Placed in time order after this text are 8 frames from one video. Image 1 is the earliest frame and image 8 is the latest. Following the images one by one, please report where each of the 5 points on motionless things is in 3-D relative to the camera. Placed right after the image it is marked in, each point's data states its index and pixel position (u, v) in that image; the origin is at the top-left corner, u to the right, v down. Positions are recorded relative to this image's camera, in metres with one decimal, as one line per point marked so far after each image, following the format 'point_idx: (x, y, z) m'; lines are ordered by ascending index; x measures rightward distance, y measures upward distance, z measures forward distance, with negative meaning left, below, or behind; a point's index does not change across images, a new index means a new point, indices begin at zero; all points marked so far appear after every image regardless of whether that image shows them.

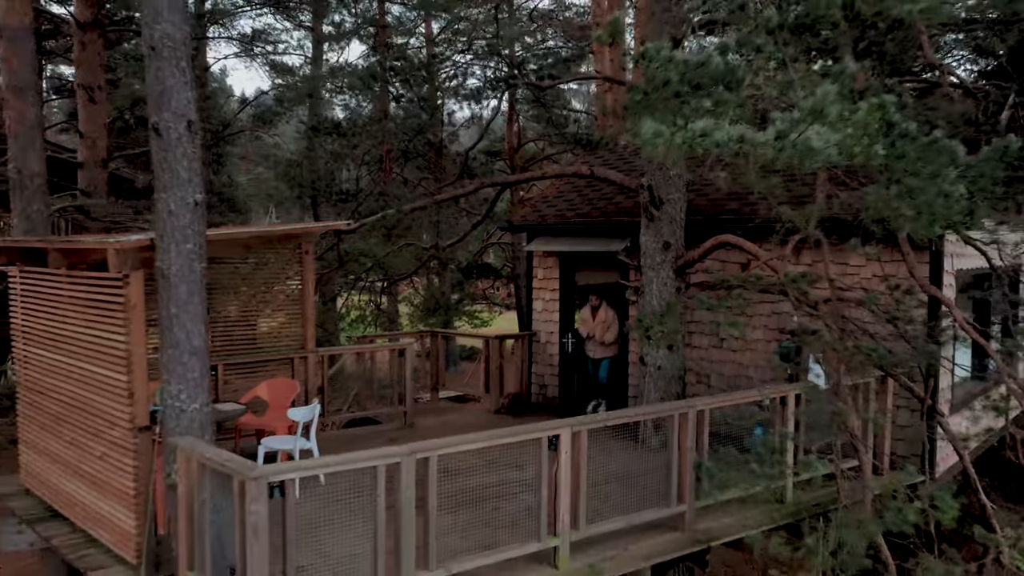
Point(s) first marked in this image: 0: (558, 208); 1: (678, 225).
0: (+0.8, +1.3, +8.0) m
1: (+1.9, +0.7, +5.4) m
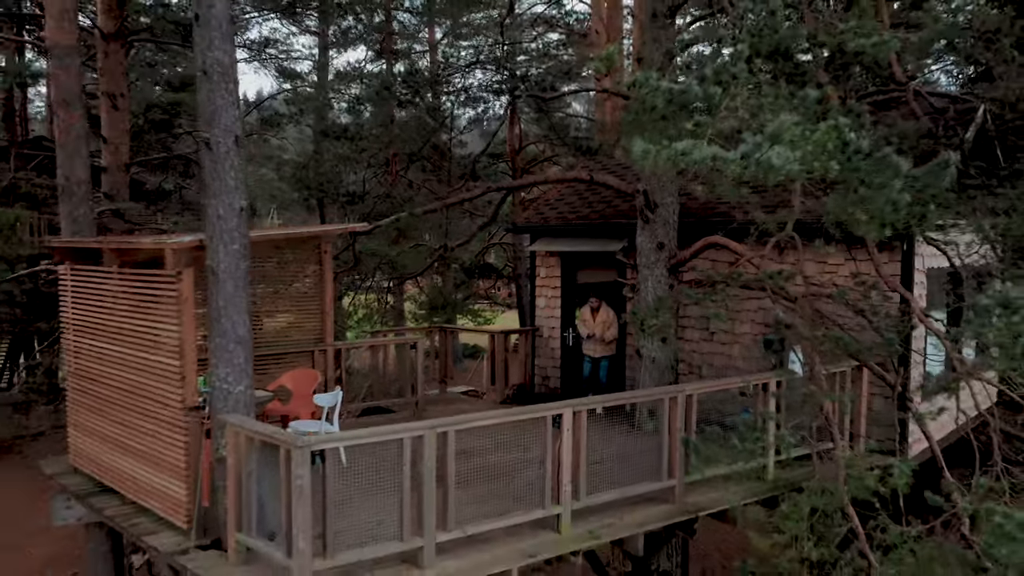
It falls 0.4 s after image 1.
0: (+0.8, +1.3, +8.5) m
1: (+1.9, +0.7, +5.9) m
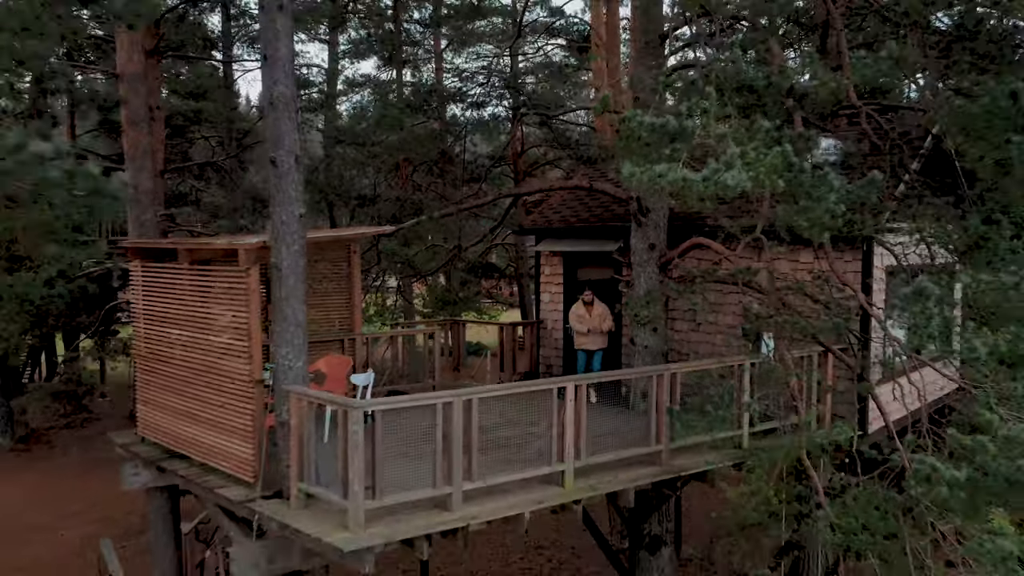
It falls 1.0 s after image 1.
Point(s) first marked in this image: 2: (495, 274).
0: (+1.0, +1.4, +9.3) m
1: (+2.1, +0.8, +6.7) m
2: (-0.6, +0.5, +16.5) m
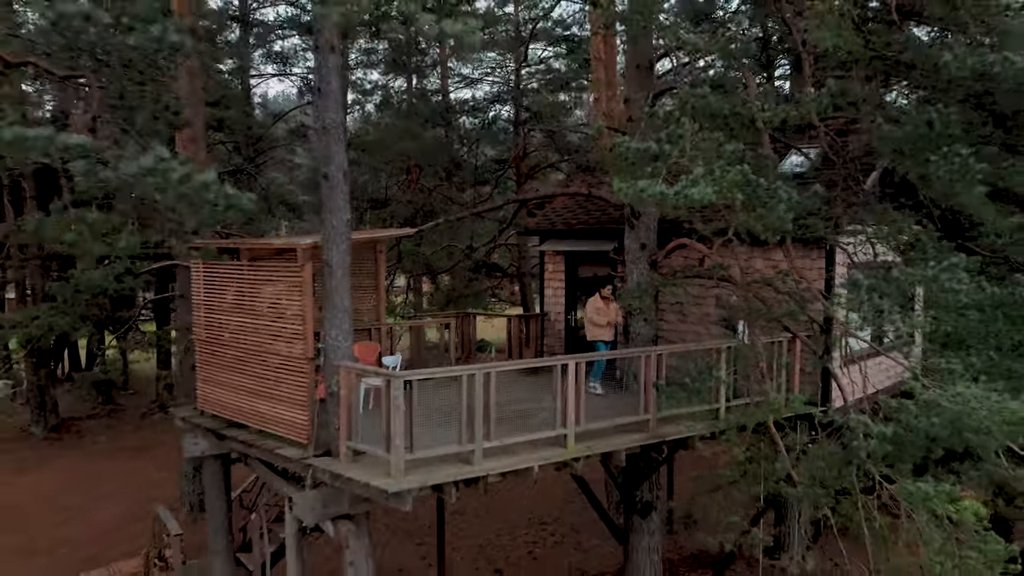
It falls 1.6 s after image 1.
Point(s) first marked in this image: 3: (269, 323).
0: (+1.1, +1.5, +10.3) m
1: (+2.2, +0.9, +7.7) m
2: (-0.4, +0.6, +17.4) m
3: (-3.2, -0.5, +6.3) m
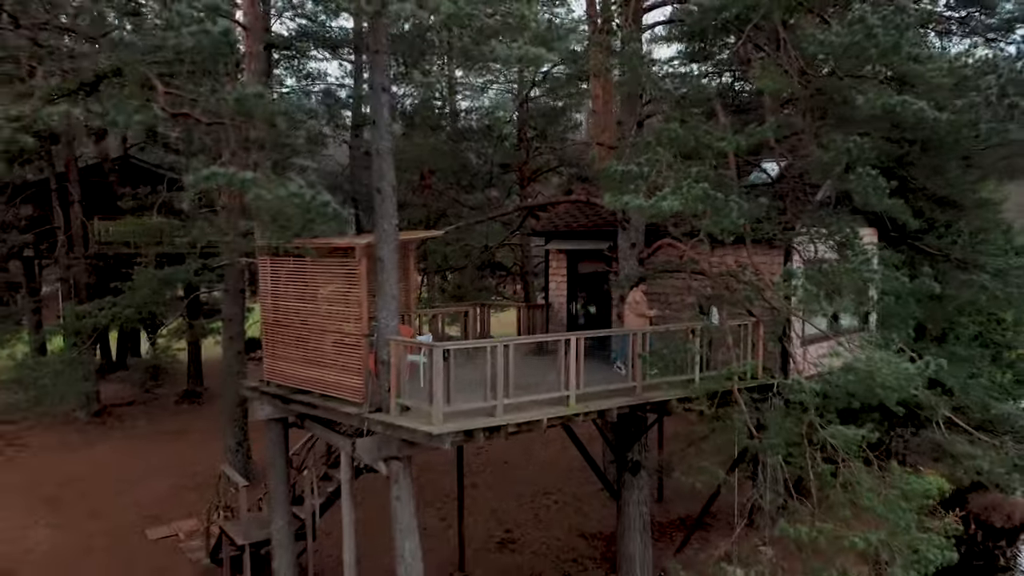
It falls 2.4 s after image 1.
0: (+1.3, +1.6, +11.8) m
1: (+2.4, +1.0, +9.2) m
2: (-0.2, +0.7, +19.0) m
3: (-3.0, -0.3, +7.9) m
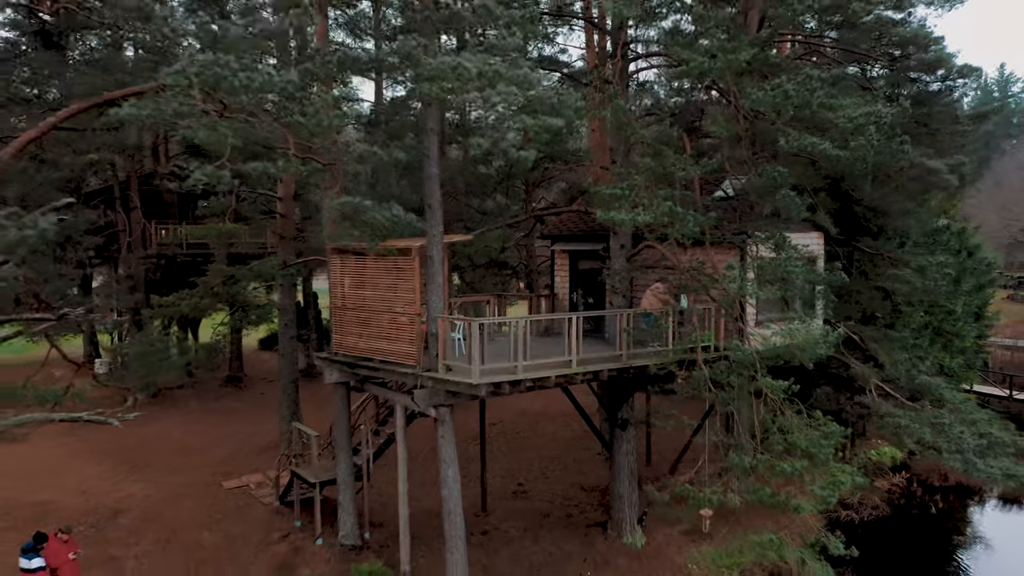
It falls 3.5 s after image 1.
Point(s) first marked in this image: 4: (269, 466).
0: (+1.6, +1.8, +14.3) m
1: (+2.7, +1.2, +11.7) m
2: (+0.1, +0.9, +21.4) m
3: (-2.6, -0.1, +10.3) m
4: (-7.6, -5.5, +15.4) m
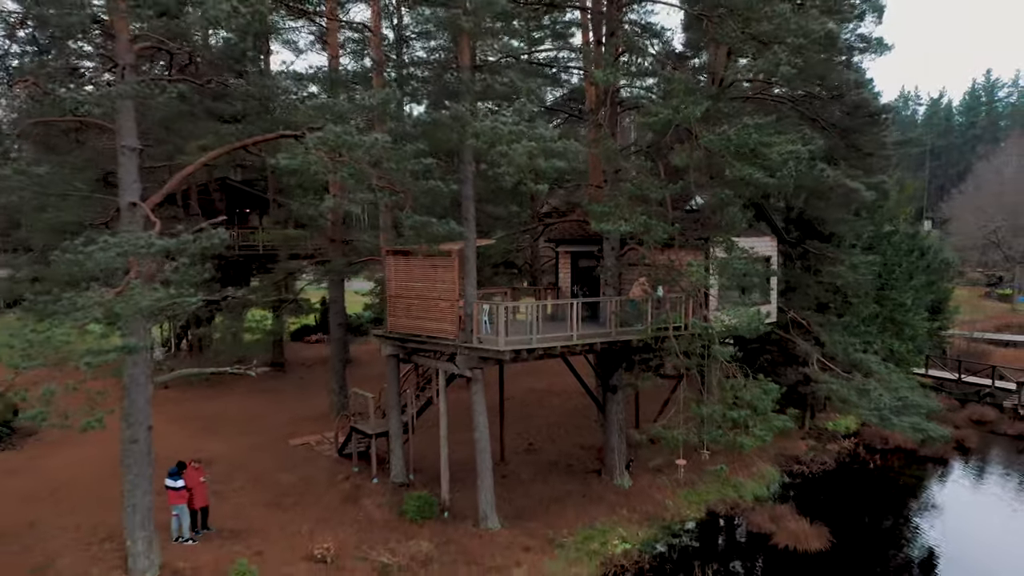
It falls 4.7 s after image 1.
0: (+2.1, +2.0, +17.5) m
1: (+3.2, +1.4, +14.9) m
2: (+0.6, +1.1, +24.7) m
3: (-2.2, +0.1, +13.6) m
4: (-7.1, -5.3, +18.6) m
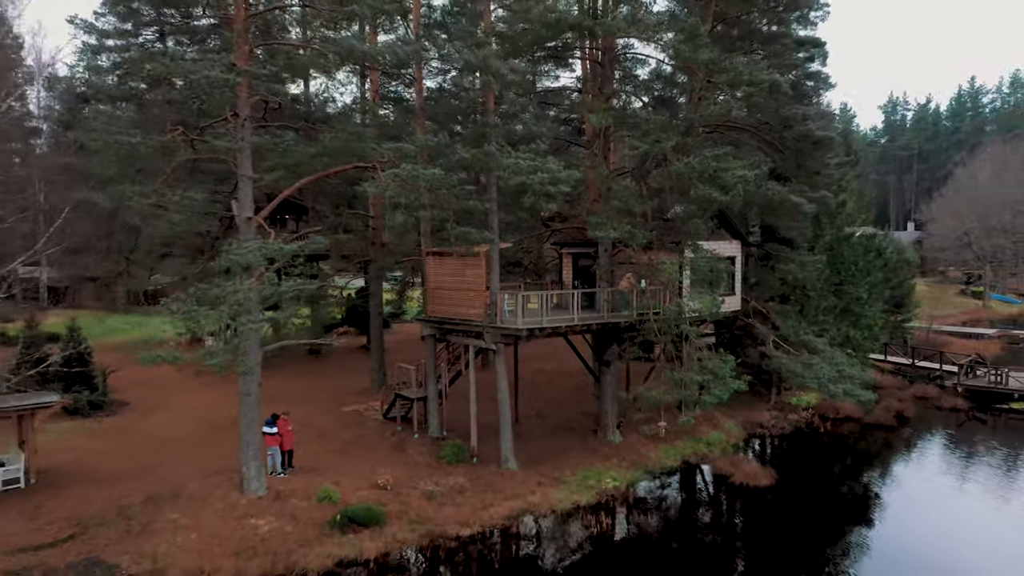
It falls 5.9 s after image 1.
0: (+2.6, +2.3, +21.3) m
1: (+3.7, +1.7, +18.7) m
2: (+1.1, +1.3, +28.4) m
3: (-1.7, +0.3, +17.3) m
4: (-6.6, -5.1, +22.4) m
